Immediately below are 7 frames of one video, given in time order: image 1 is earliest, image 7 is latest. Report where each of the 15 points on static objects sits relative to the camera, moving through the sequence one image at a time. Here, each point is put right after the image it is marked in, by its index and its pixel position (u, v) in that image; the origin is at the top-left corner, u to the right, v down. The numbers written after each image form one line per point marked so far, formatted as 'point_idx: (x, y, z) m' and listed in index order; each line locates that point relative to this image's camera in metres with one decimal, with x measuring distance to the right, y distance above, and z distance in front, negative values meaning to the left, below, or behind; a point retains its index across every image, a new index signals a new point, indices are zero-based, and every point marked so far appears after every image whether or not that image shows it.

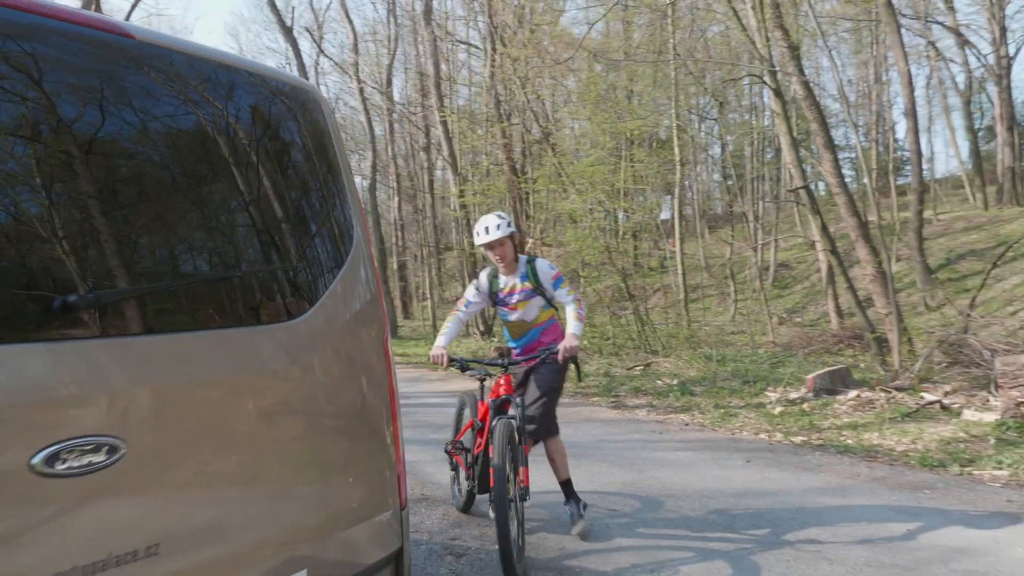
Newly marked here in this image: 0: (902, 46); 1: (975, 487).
0: (+6.4, +4.1, +11.8) m
1: (+3.4, -1.5, +5.3) m
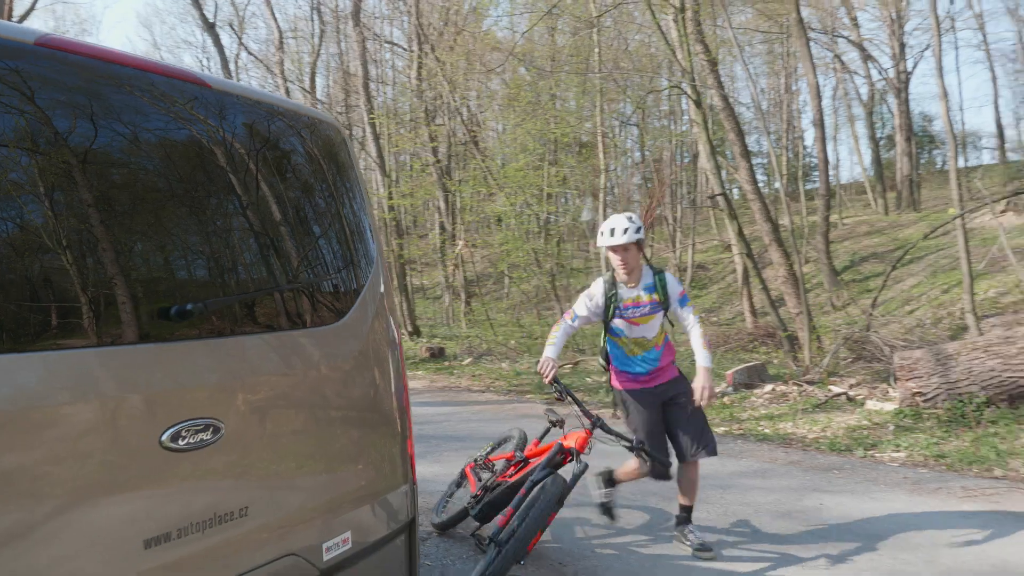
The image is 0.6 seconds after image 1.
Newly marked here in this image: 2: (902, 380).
0: (+5.2, +4.1, +12.6) m
1: (+3.0, -1.5, +5.9) m
2: (+4.2, -1.0, +7.7) m
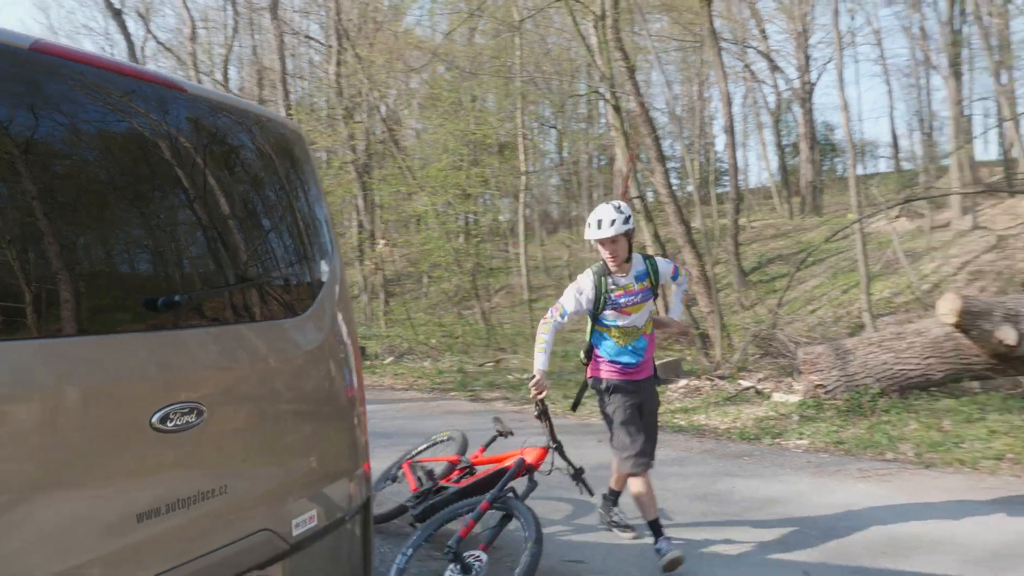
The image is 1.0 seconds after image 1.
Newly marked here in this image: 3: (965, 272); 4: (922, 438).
0: (+3.8, +4.1, +13.2) m
1: (+2.3, -1.4, +6.2) m
2: (+3.3, -1.0, +8.1) m
3: (+10.6, +0.4, +16.6) m
4: (+3.6, -1.3, +6.4) m
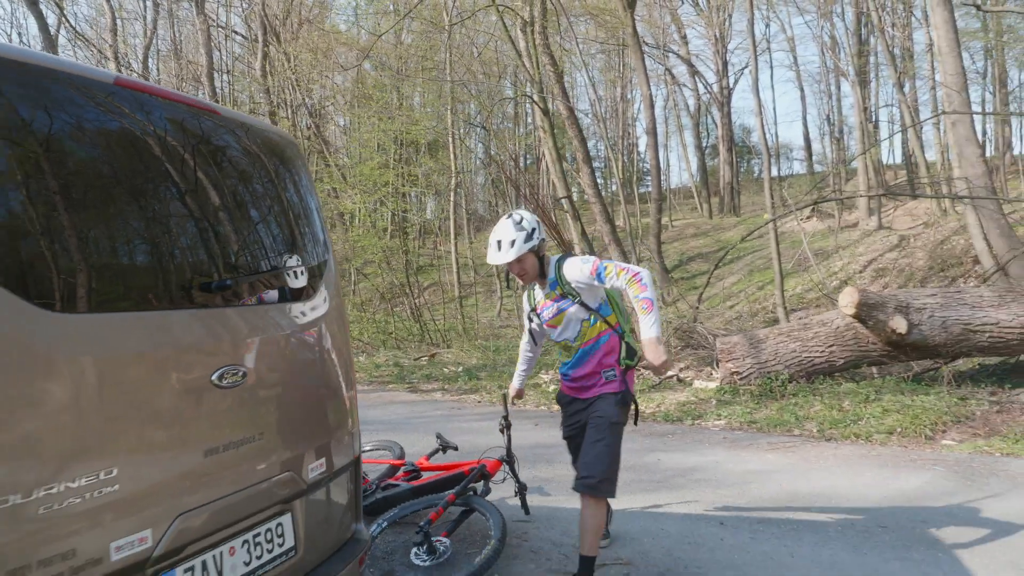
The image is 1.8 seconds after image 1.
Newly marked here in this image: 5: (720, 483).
0: (+2.6, +4.2, +13.8) m
1: (+1.8, -1.4, +6.8) m
2: (+2.6, -0.9, +8.8) m
3: (+9.0, +0.5, +18.0) m
4: (+3.1, -1.3, +7.1) m
5: (+1.4, -1.3, +4.8) m
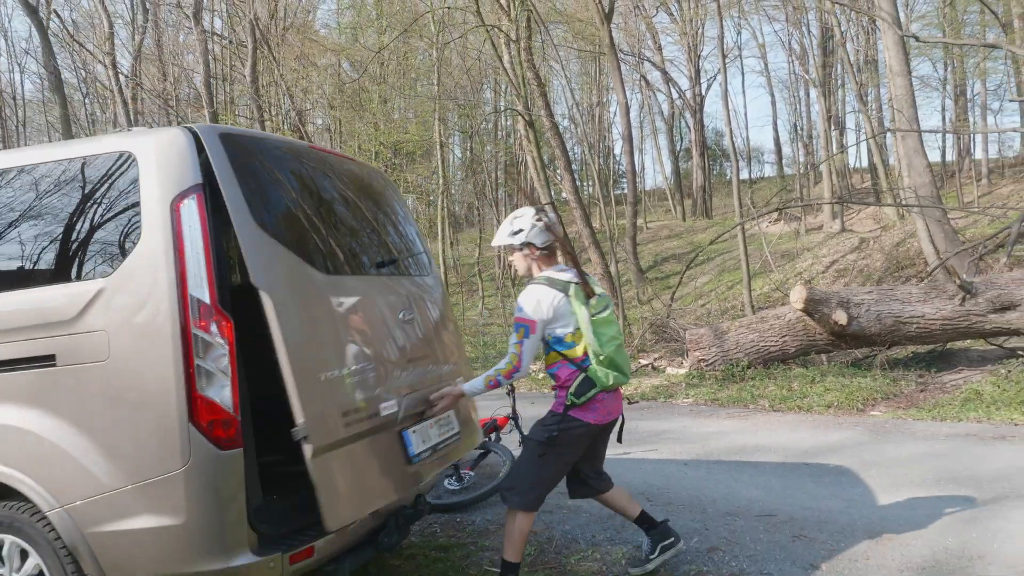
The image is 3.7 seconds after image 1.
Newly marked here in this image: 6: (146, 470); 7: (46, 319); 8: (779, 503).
0: (+2.3, +4.2, +15.1) m
1: (+1.8, -1.3, +8.0) m
2: (+2.5, -0.9, +10.0) m
3: (+8.6, +0.5, +19.4) m
4: (+3.1, -1.2, +8.3) m
5: (+1.5, -1.3, +6.0) m
6: (-1.3, -0.6, +2.5) m
7: (-1.8, -0.1, +2.7) m
8: (+1.6, -1.3, +4.2) m
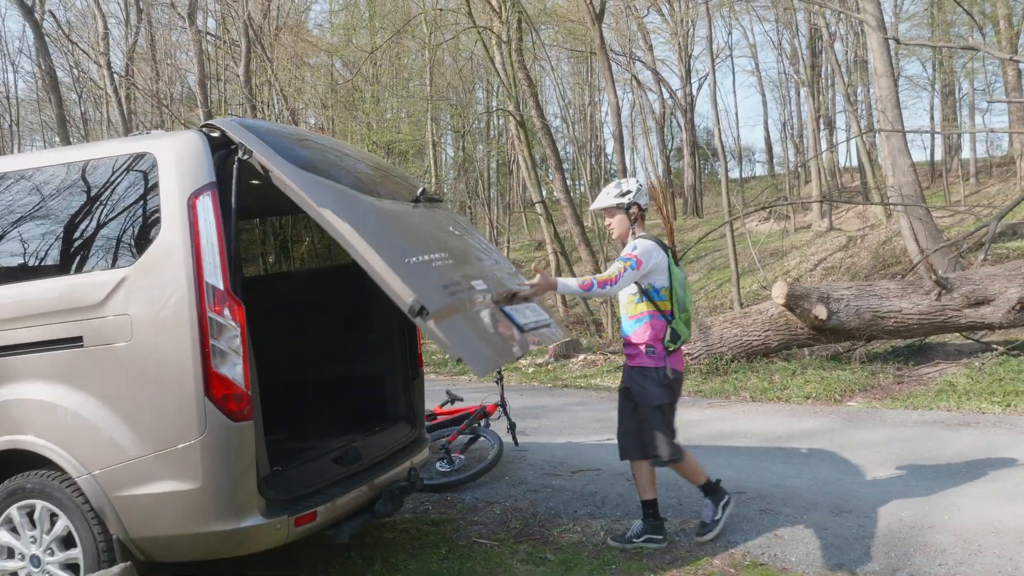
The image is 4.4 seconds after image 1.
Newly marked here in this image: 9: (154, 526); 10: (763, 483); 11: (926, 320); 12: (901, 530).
0: (+2.1, +4.3, +15.3) m
1: (+1.7, -1.3, +8.2) m
2: (+2.4, -0.8, +10.3) m
3: (+8.3, +0.6, +19.7) m
4: (+2.9, -1.2, +8.6) m
5: (+1.4, -1.2, +6.2) m
6: (-1.3, -0.6, +2.8) m
7: (-1.8, -0.1, +2.9) m
8: (+1.5, -1.2, +4.5) m
9: (-1.4, -0.9, +2.8) m
10: (+1.6, -1.2, +4.5) m
11: (+5.3, -0.4, +9.3) m
12: (+2.0, -1.2, +3.6) m
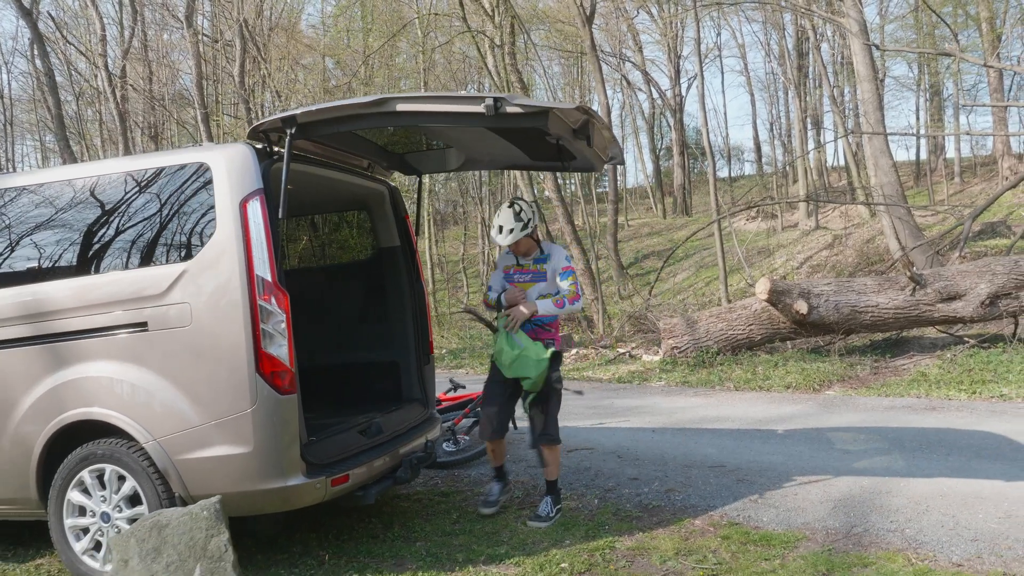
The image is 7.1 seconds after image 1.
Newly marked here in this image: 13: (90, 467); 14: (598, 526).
0: (+2.0, +4.3, +15.8) m
1: (+1.6, -1.2, +8.7) m
2: (+2.3, -0.8, +10.7) m
3: (+8.1, +0.6, +20.3) m
4: (+2.9, -1.1, +9.0) m
5: (+1.3, -1.2, +6.7) m
6: (-1.3, -0.6, +3.1) m
7: (-1.8, 0.0, +3.3) m
8: (+1.5, -1.2, +4.9) m
9: (-1.4, -0.9, +3.2) m
10: (+1.6, -1.2, +4.9) m
11: (+5.3, -0.3, +9.8) m
12: (+2.0, -1.2, +4.0) m
13: (-2.0, -0.8, +3.4) m
14: (+0.5, -1.3, +3.8) m
